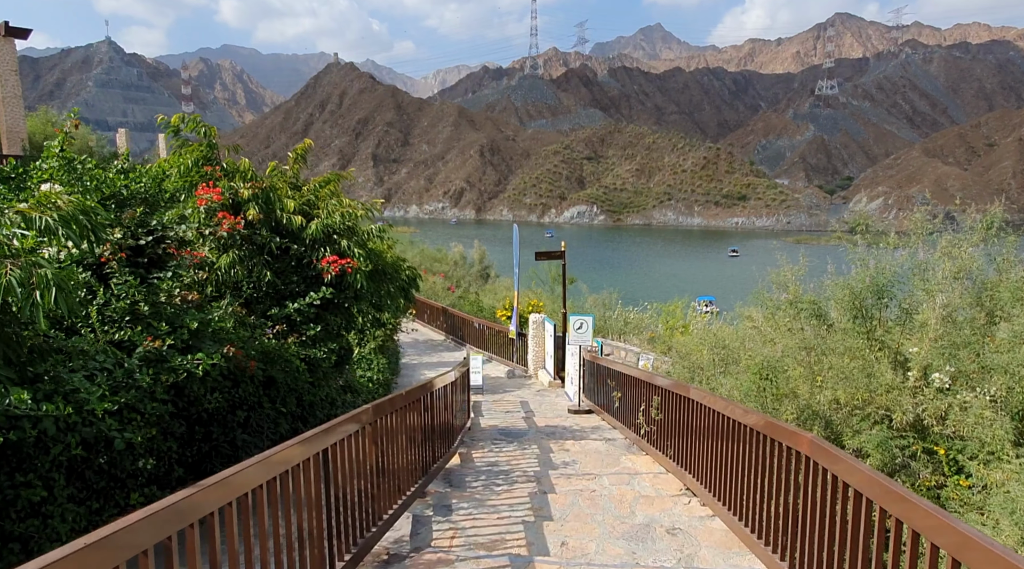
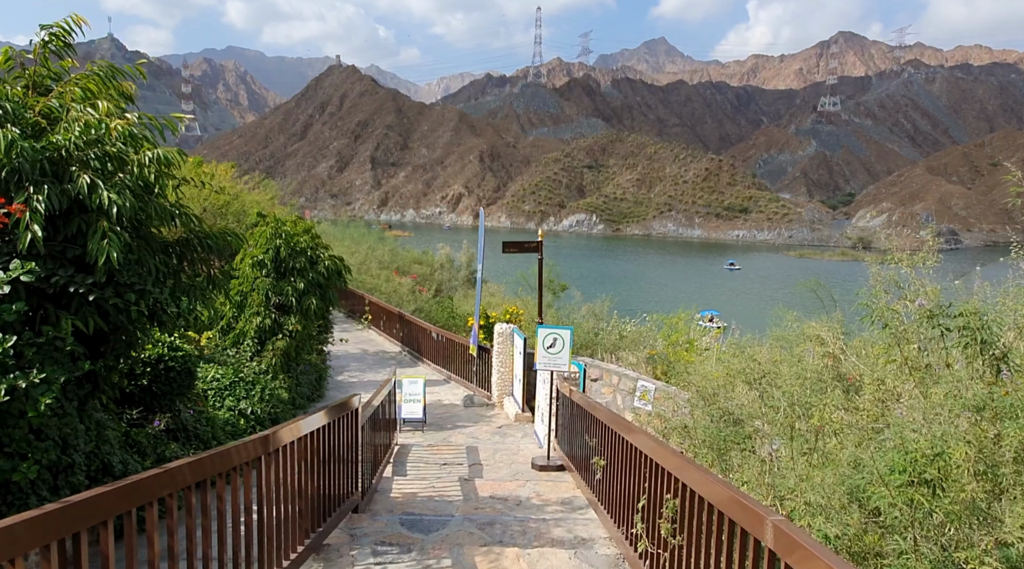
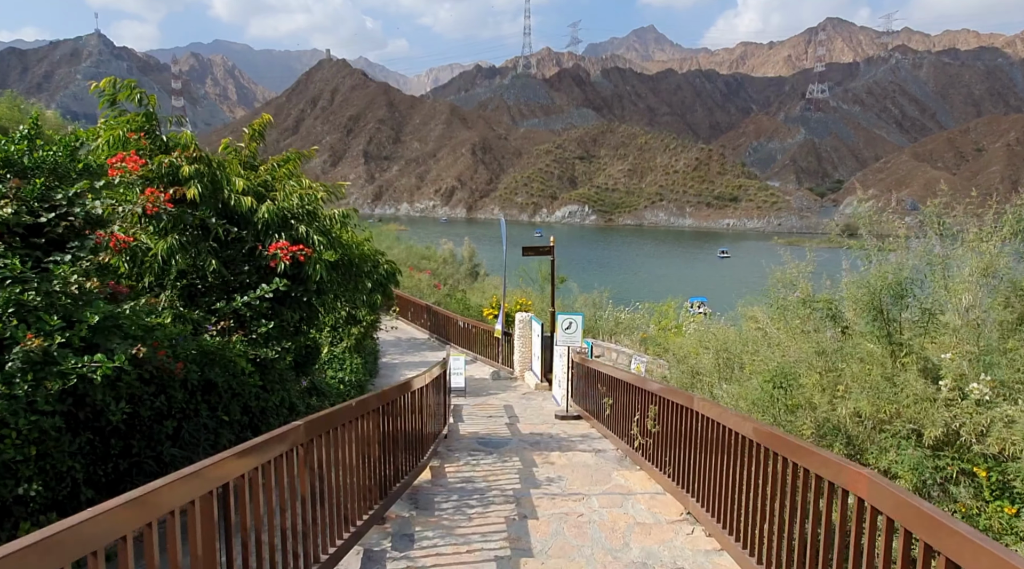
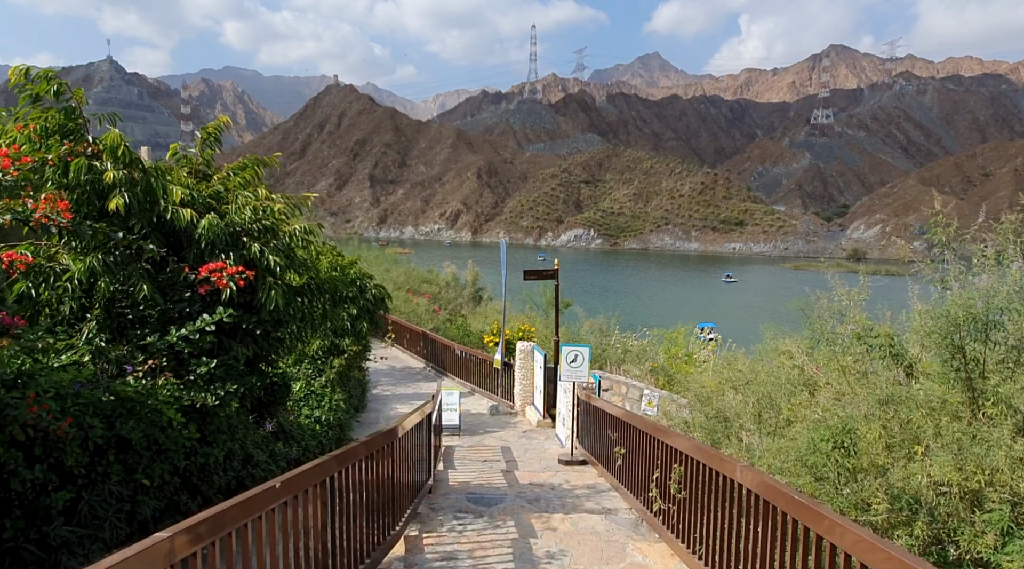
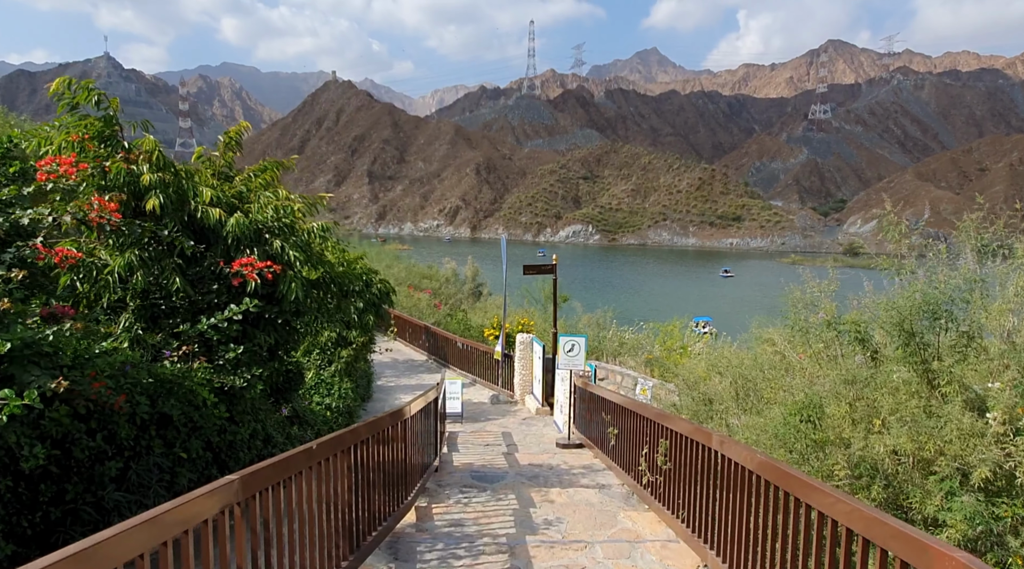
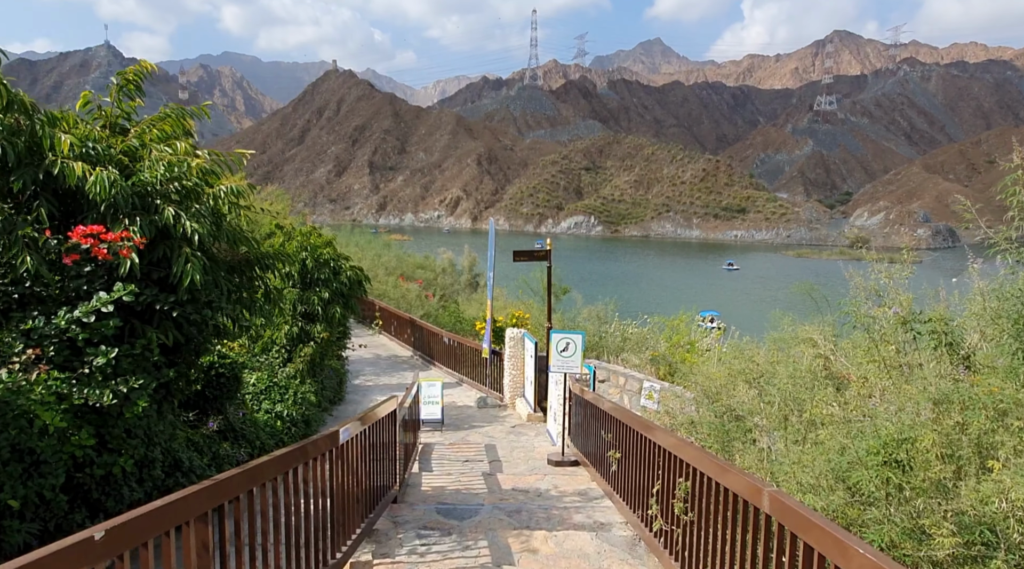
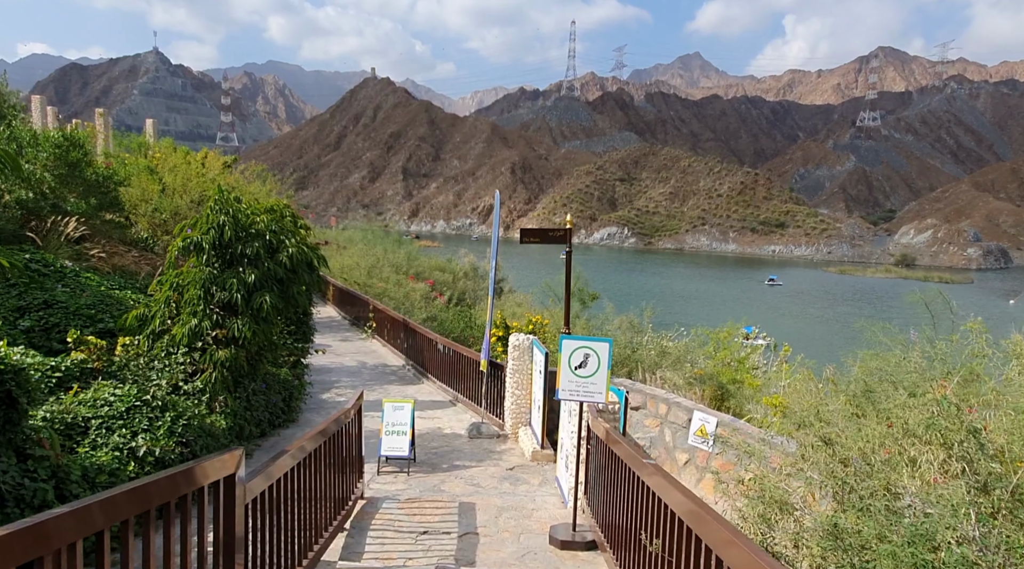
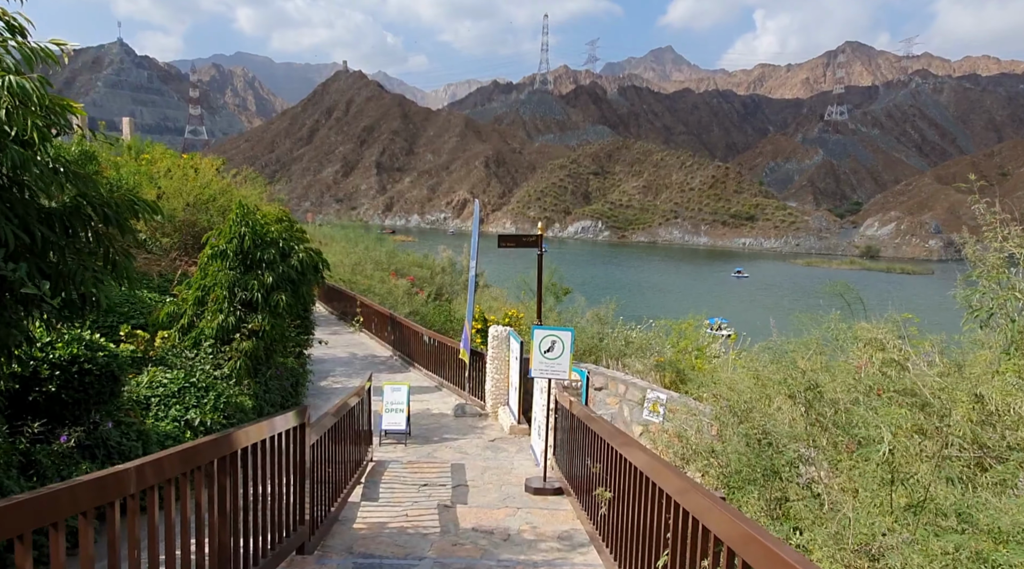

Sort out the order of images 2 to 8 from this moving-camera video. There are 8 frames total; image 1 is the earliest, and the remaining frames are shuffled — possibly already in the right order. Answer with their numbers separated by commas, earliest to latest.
3, 5, 4, 6, 2, 8, 7
